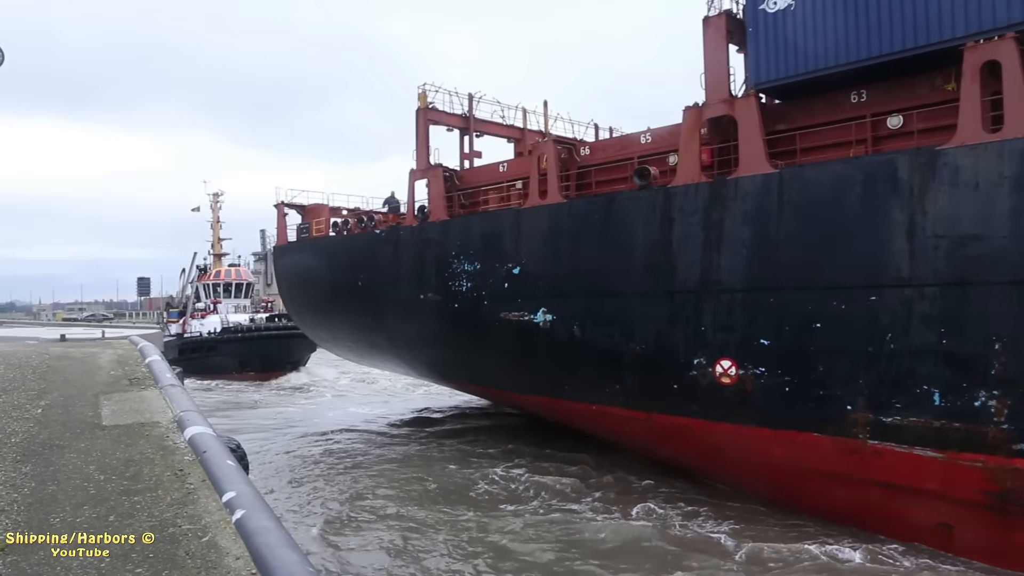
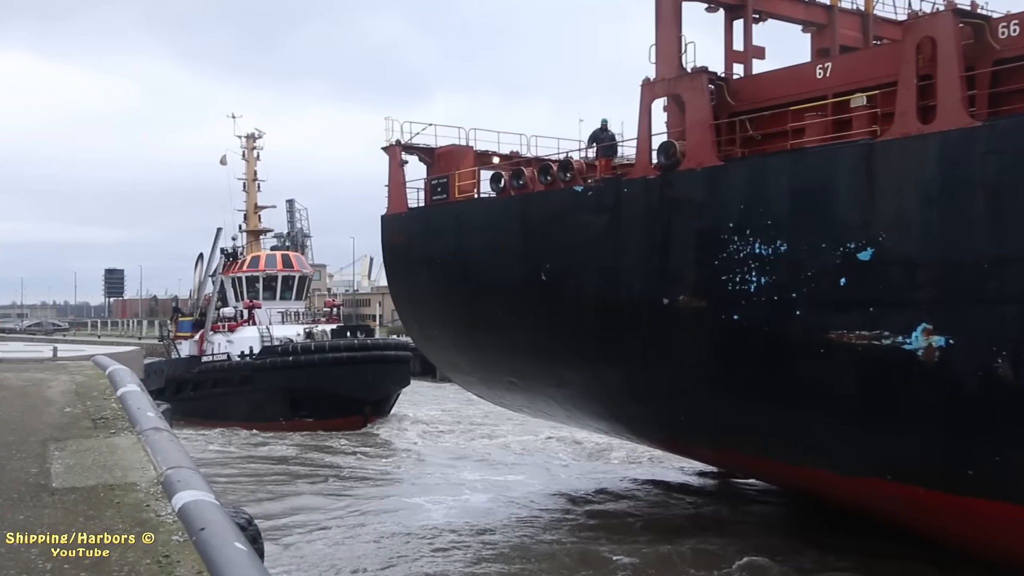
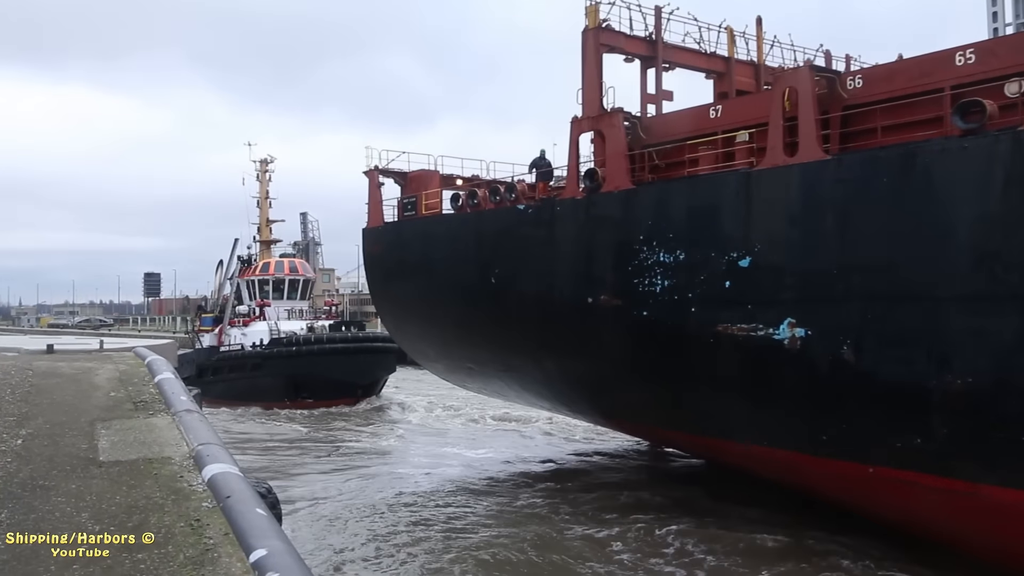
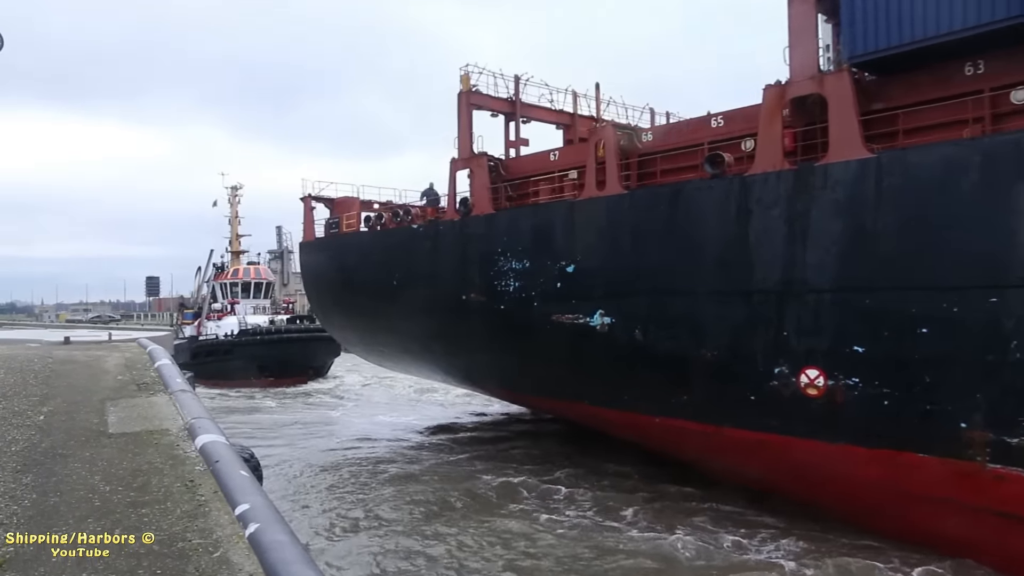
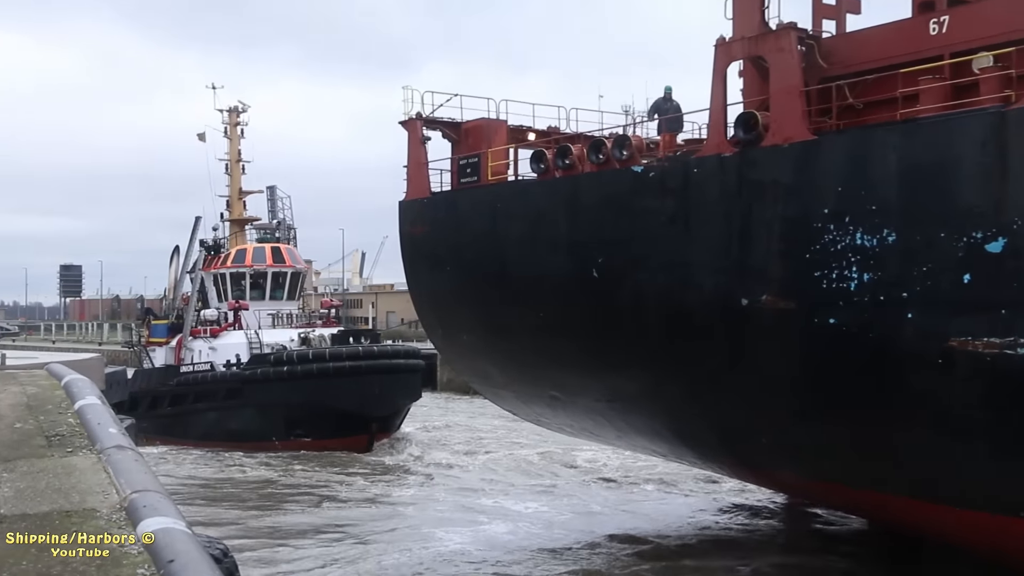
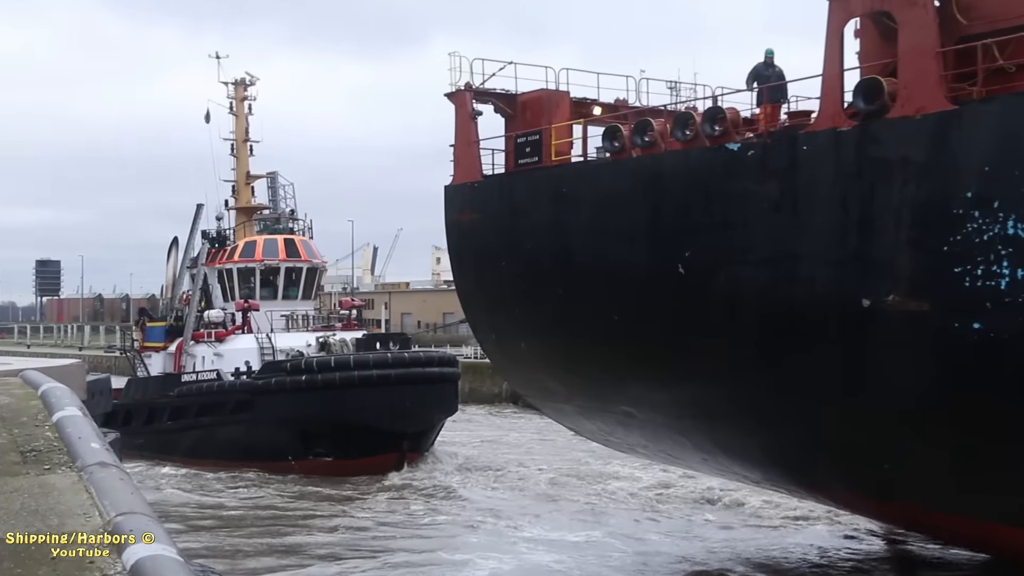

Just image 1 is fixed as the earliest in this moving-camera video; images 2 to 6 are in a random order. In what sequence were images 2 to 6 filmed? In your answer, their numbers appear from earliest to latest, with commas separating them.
4, 3, 2, 5, 6
